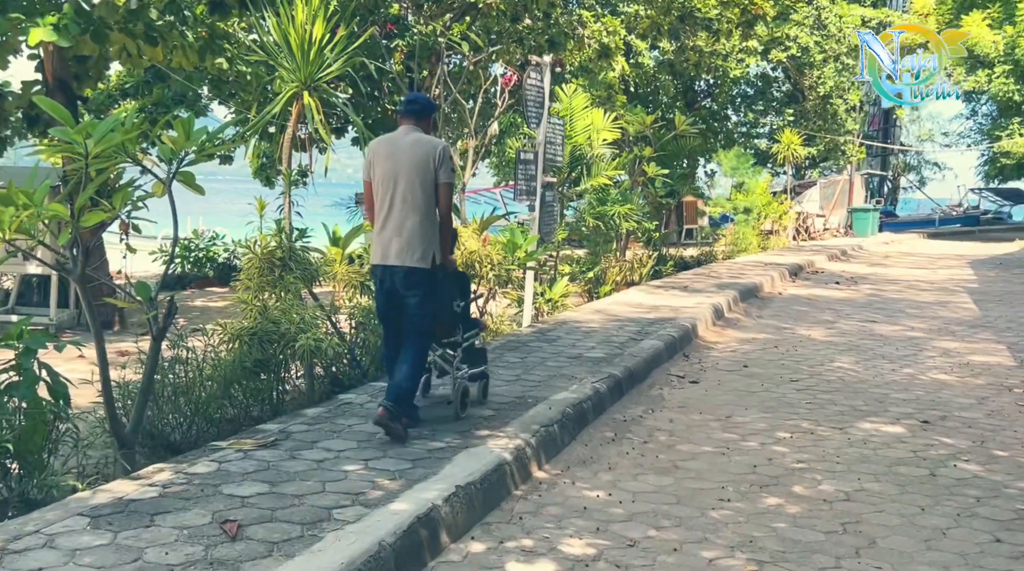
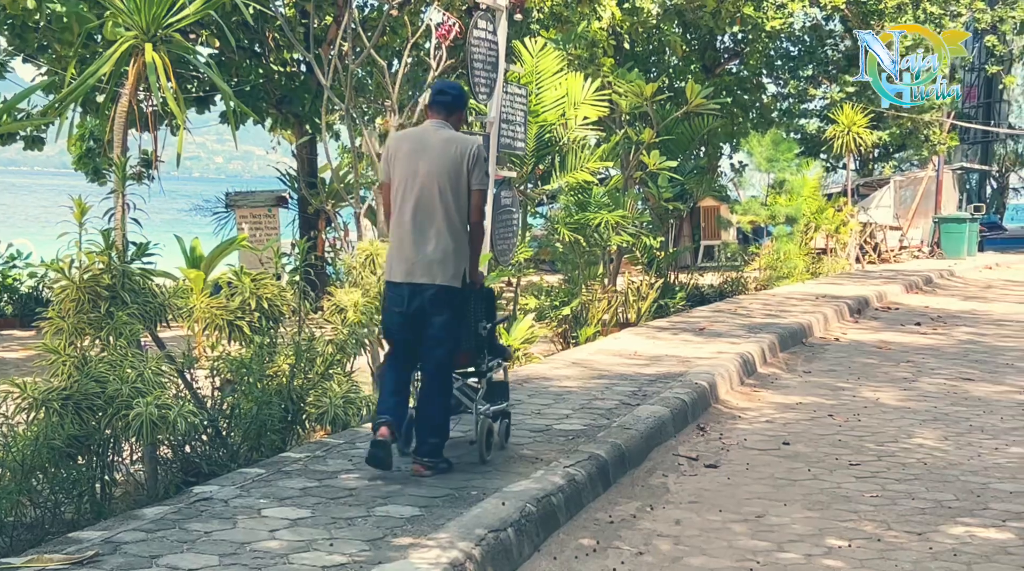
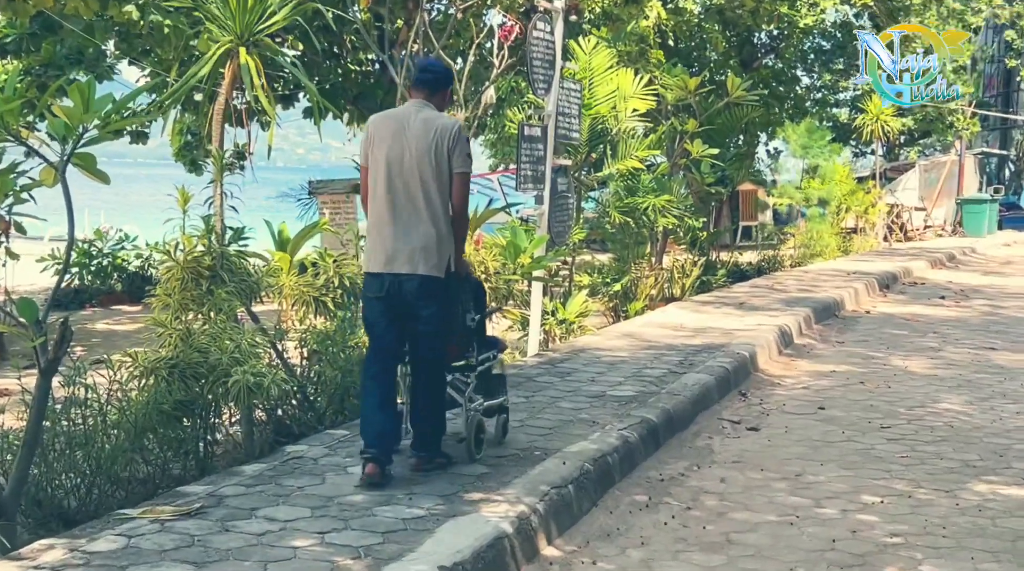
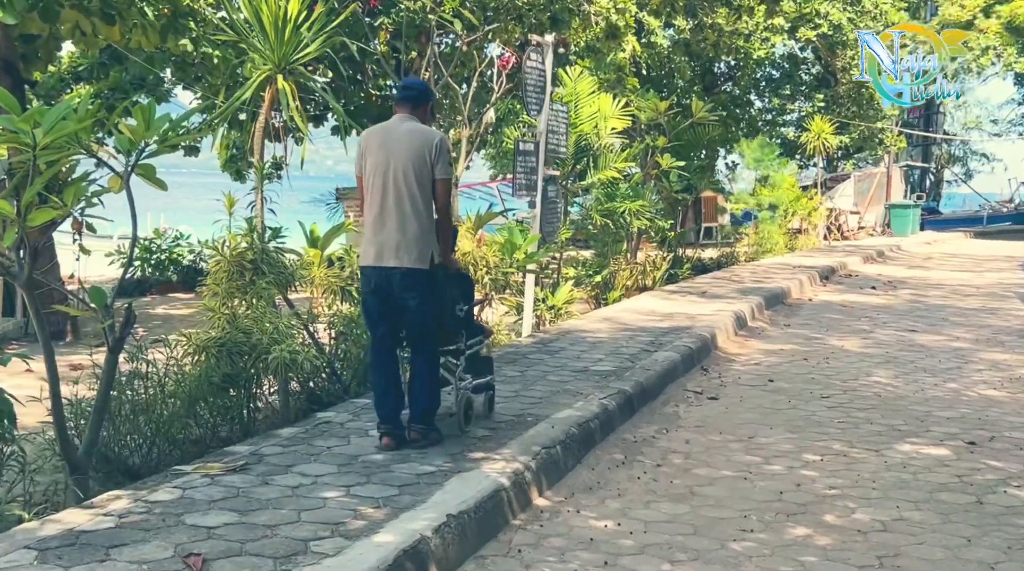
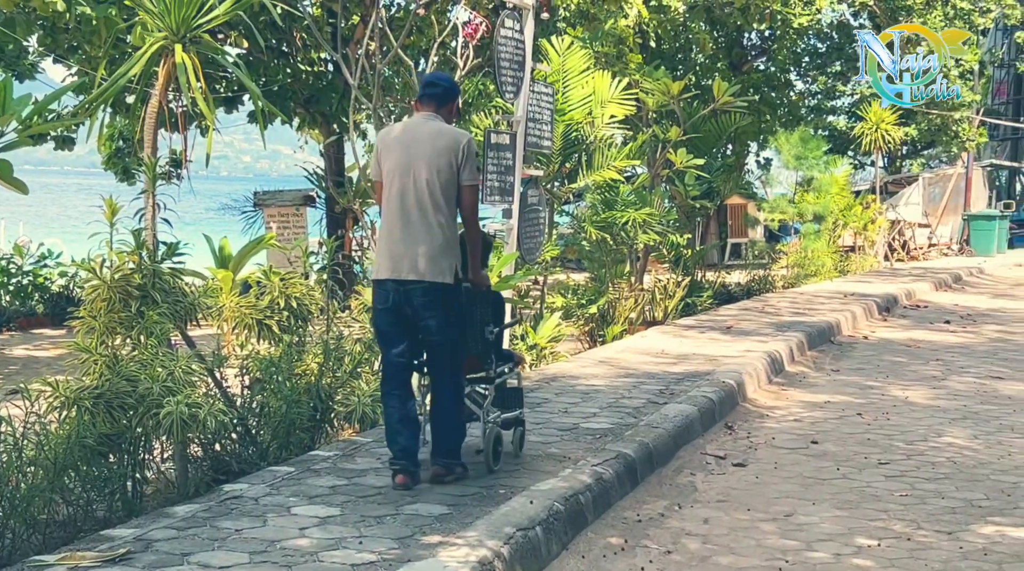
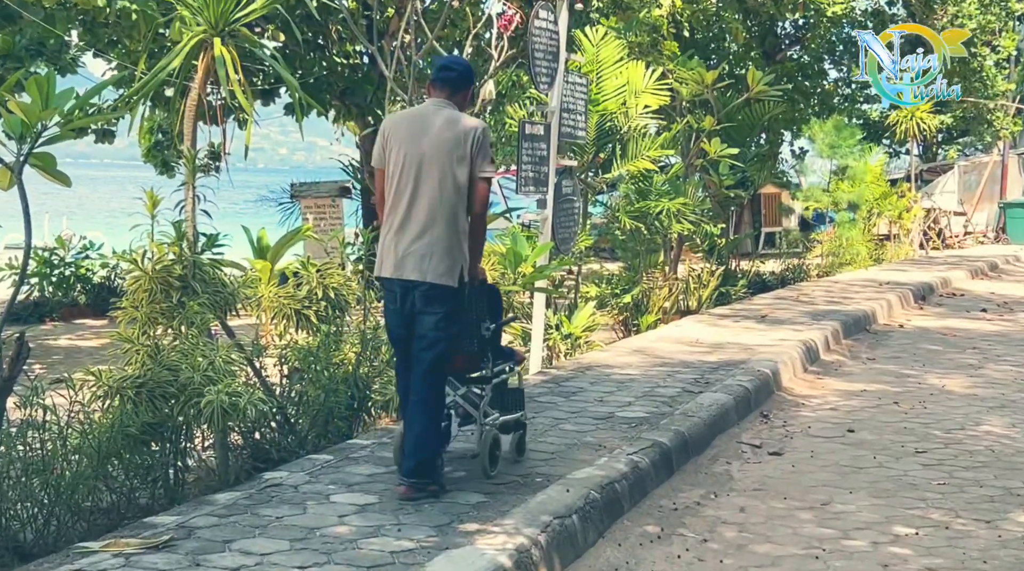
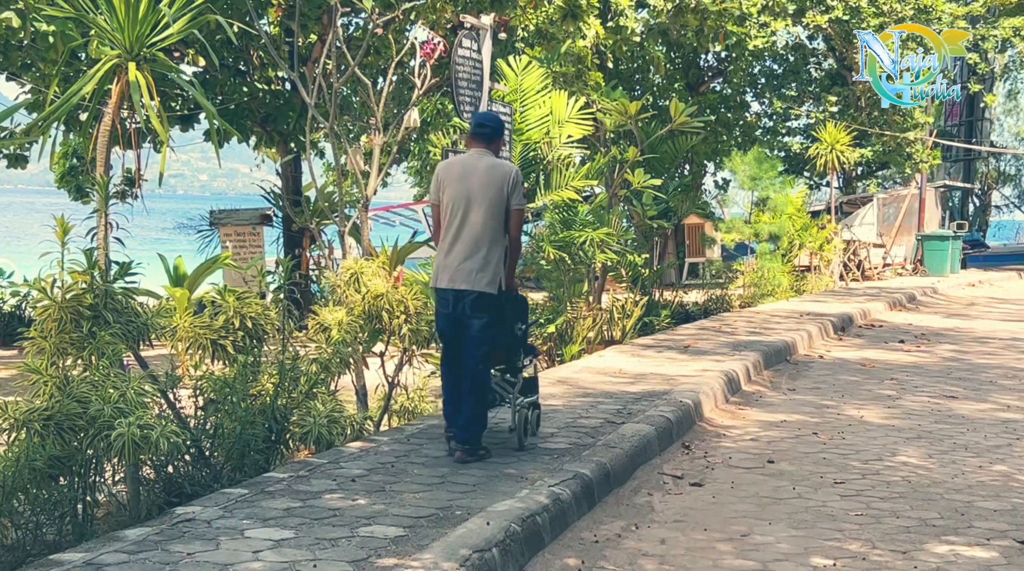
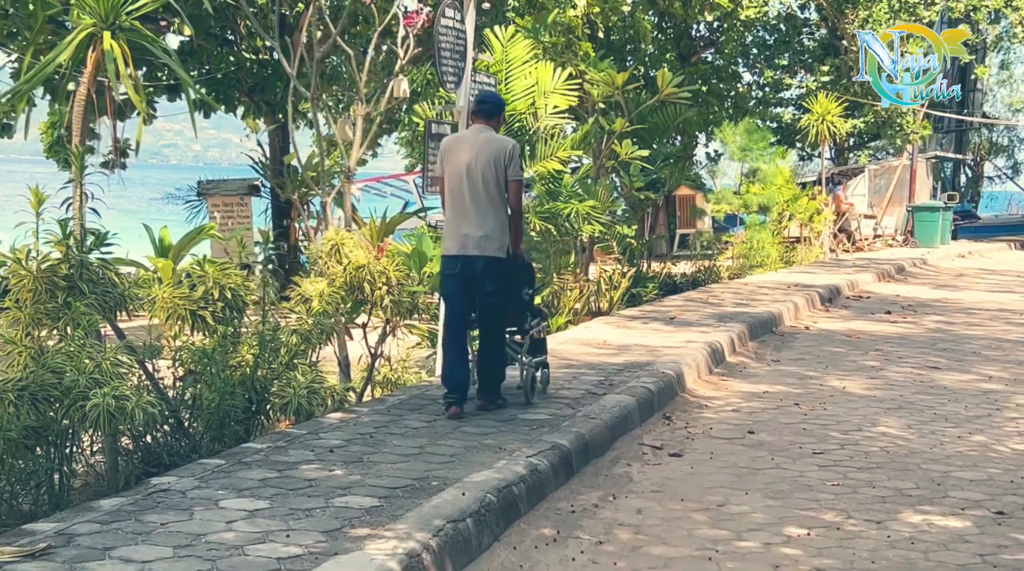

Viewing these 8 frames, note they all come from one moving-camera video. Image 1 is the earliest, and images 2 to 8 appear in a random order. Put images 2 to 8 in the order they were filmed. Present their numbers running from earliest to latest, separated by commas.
4, 3, 6, 5, 2, 7, 8
